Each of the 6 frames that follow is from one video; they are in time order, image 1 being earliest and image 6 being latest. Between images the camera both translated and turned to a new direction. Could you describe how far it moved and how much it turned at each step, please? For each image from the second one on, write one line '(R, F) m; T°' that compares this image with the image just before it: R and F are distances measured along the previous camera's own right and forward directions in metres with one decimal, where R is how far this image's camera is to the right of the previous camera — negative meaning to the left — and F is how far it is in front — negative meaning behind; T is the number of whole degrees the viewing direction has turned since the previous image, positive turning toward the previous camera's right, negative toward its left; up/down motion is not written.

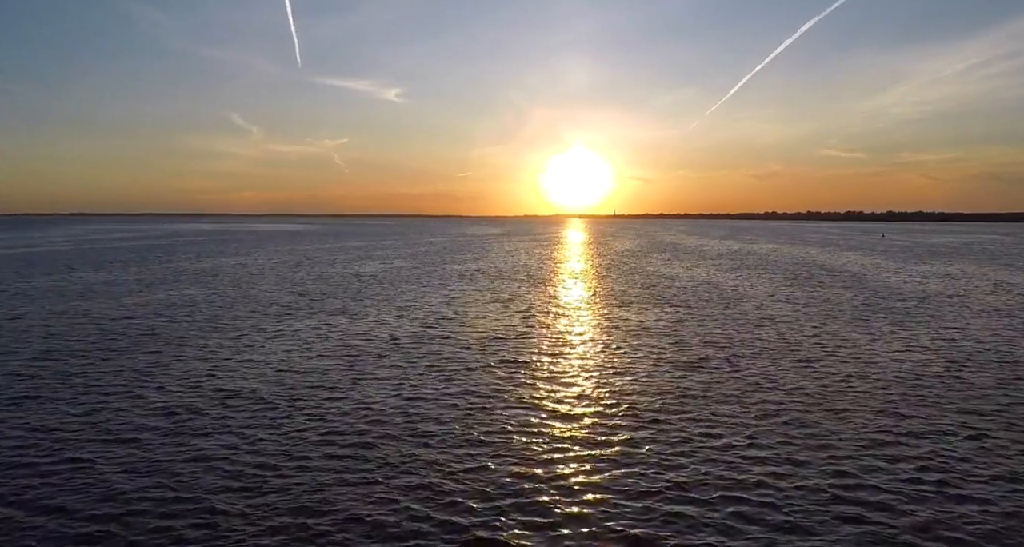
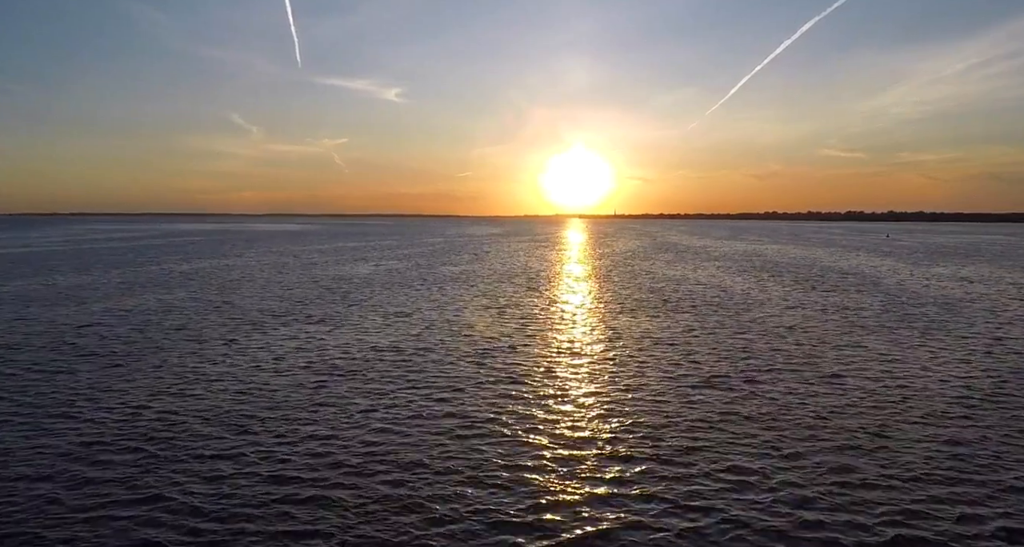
(+0.1, +2.0) m; 0°
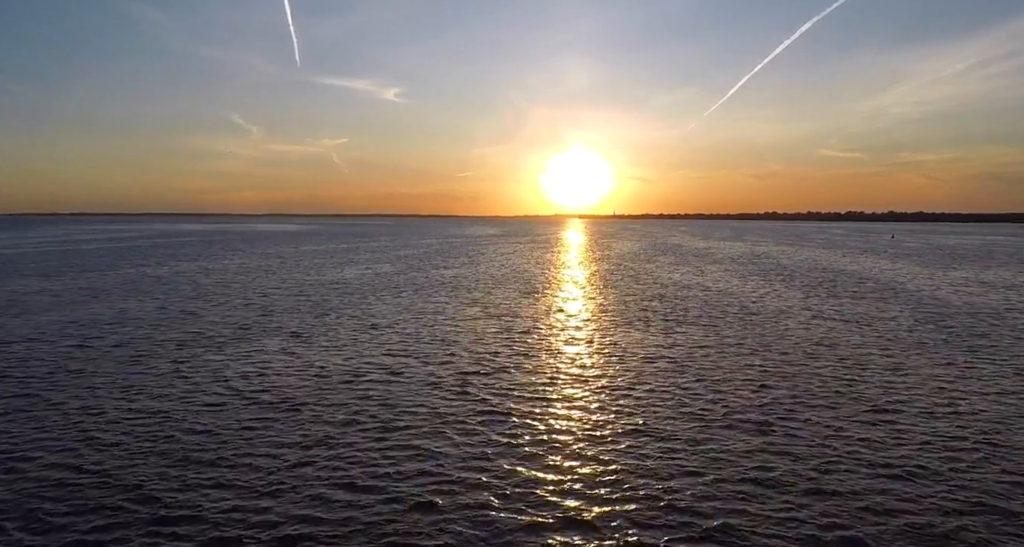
(+0.4, +3.0) m; 0°
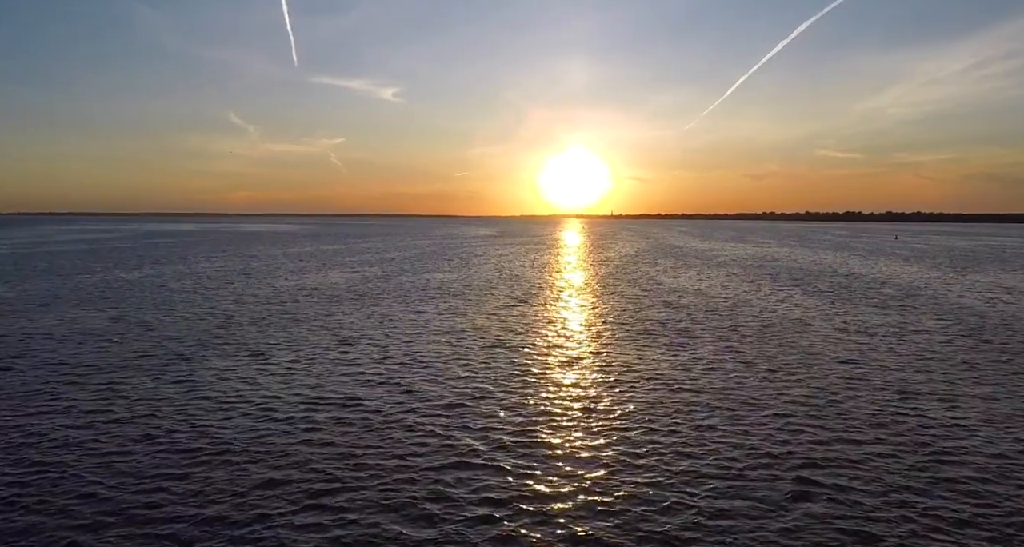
(+0.2, +3.1) m; 0°
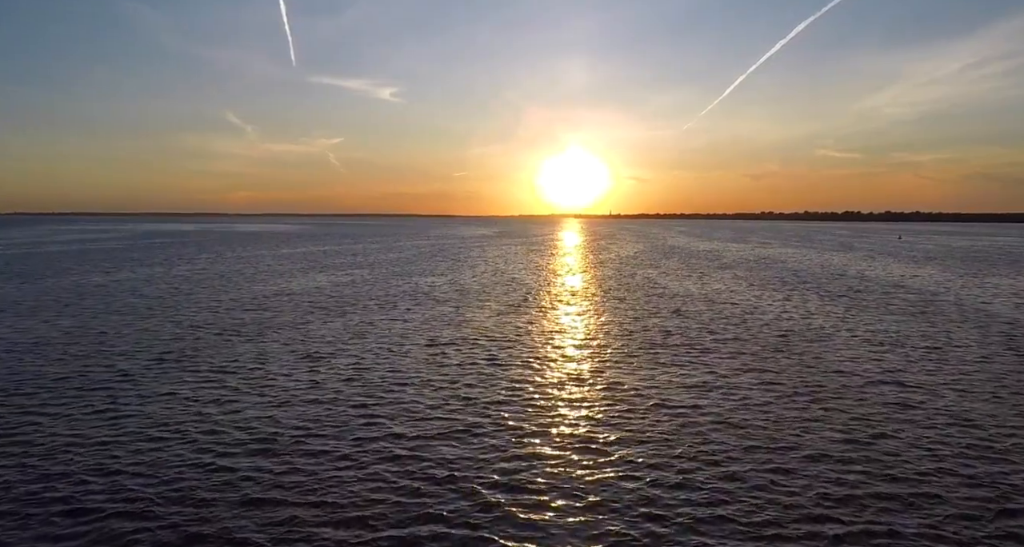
(+0.2, +2.4) m; 0°
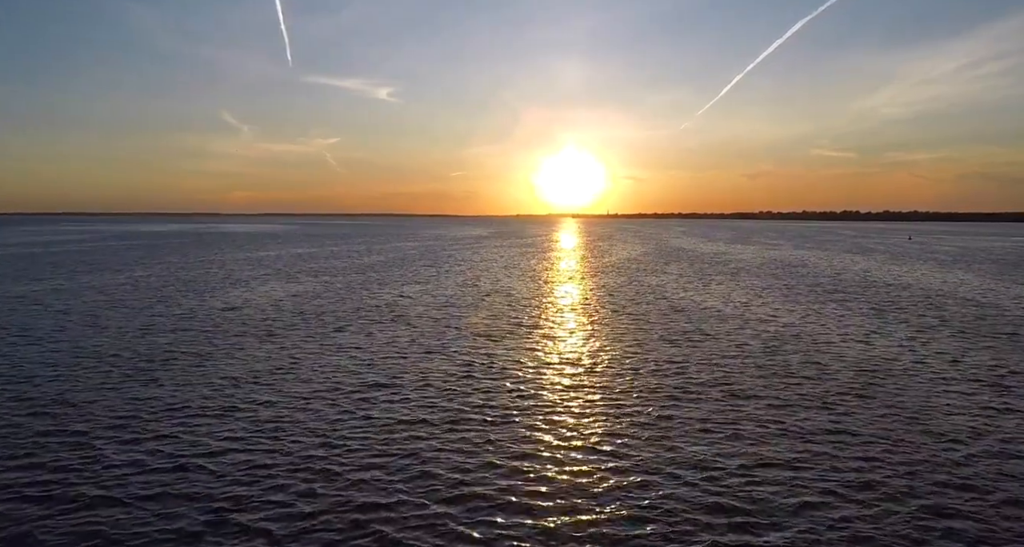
(+0.4, +5.9) m; 0°
